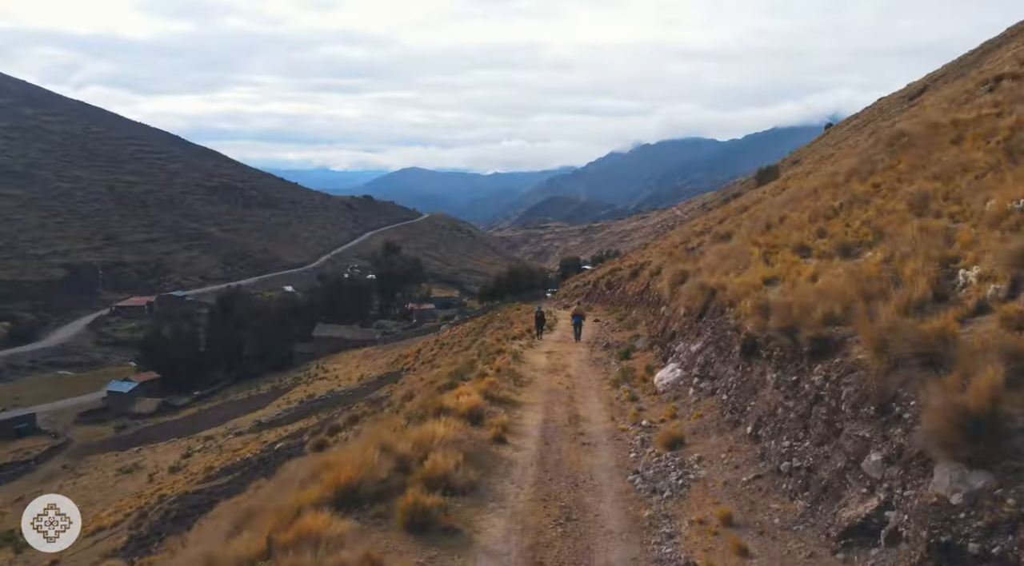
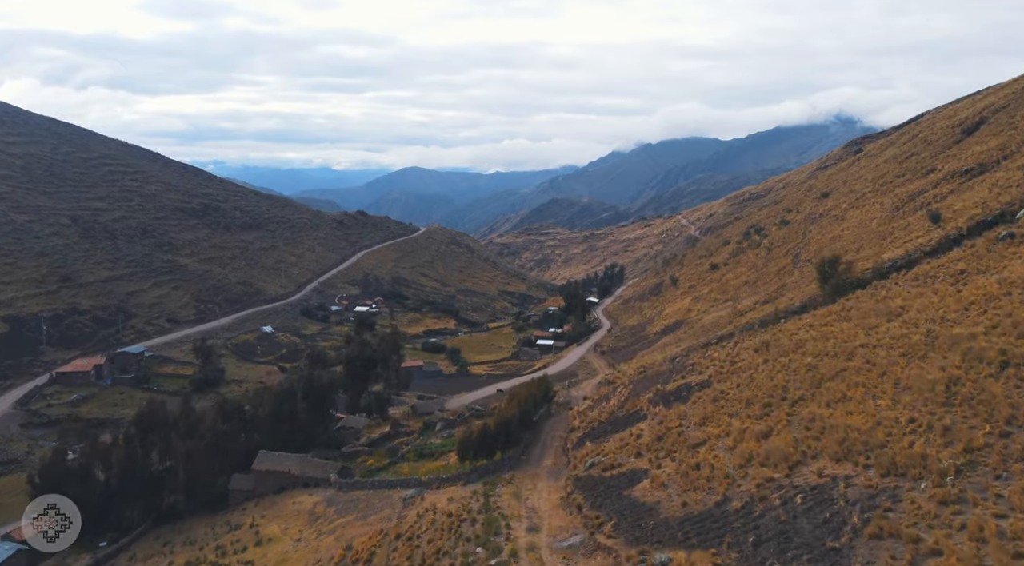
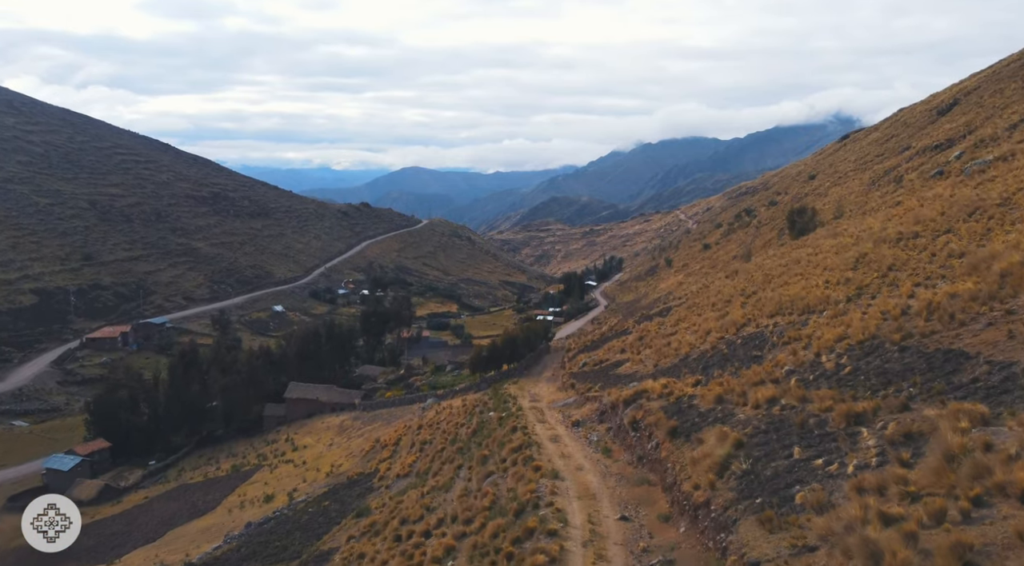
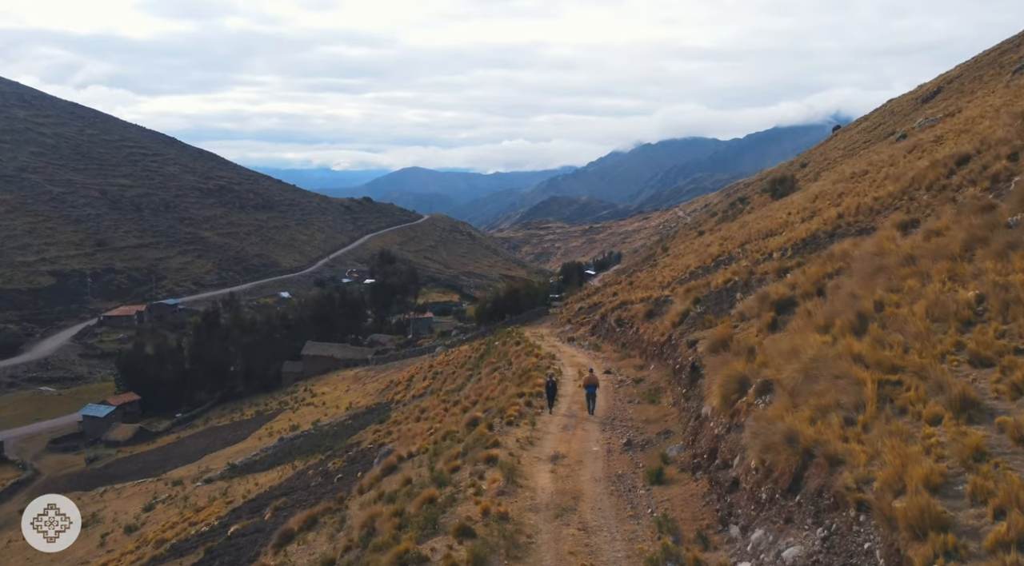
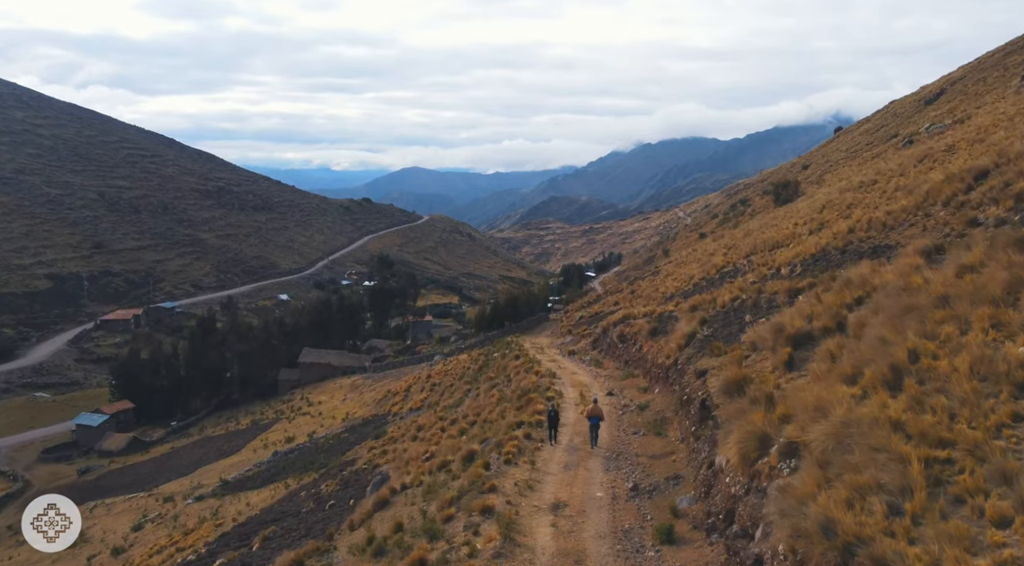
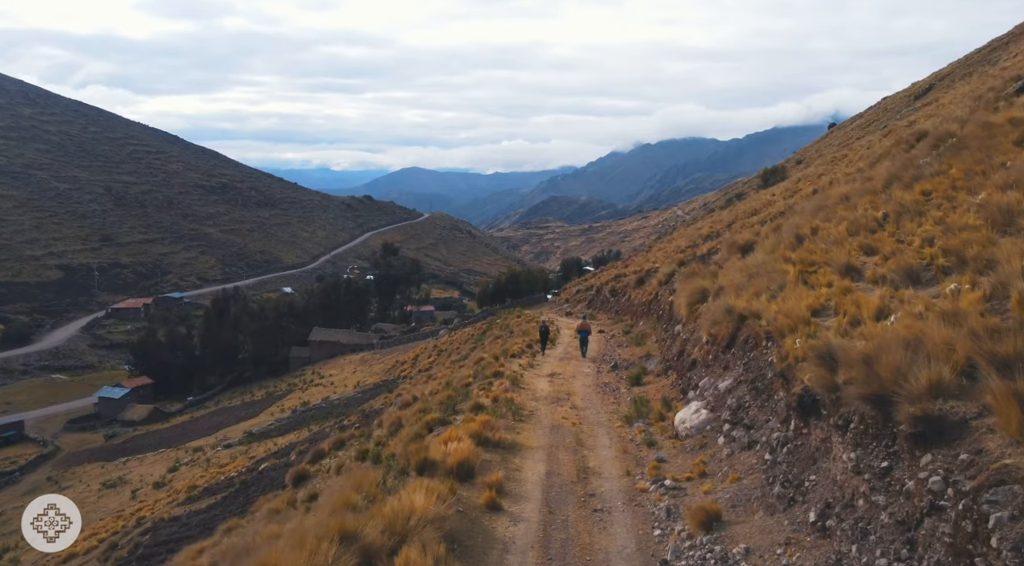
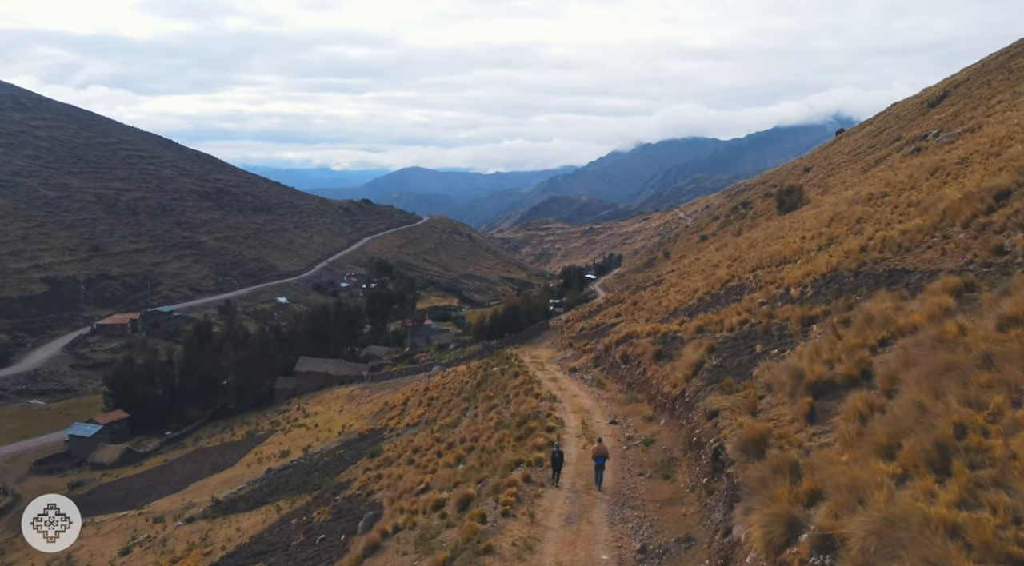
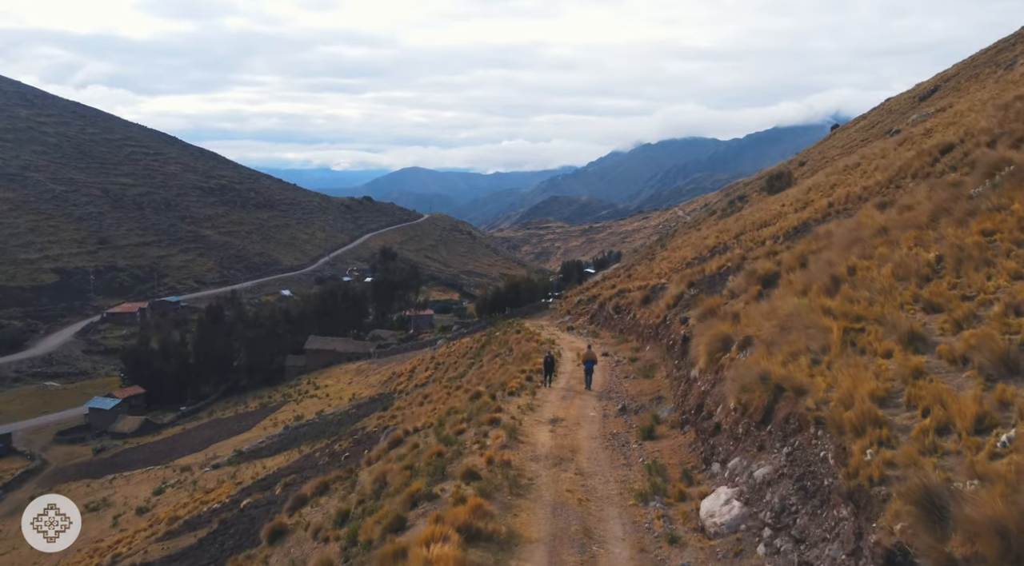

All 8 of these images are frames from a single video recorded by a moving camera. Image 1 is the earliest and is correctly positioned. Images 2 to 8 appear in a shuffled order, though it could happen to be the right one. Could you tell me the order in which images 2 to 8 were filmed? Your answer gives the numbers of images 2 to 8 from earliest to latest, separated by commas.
6, 8, 4, 5, 7, 3, 2
